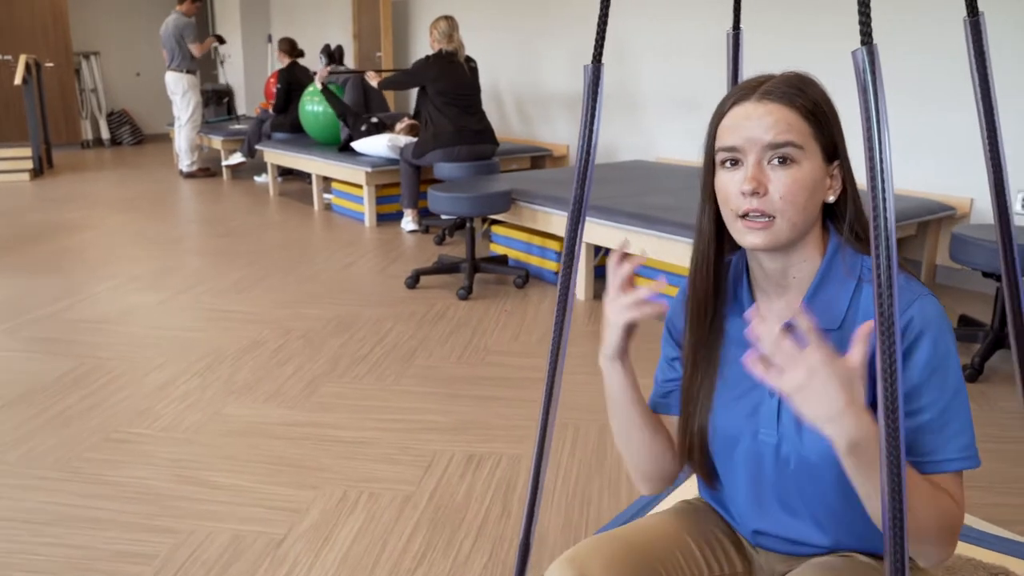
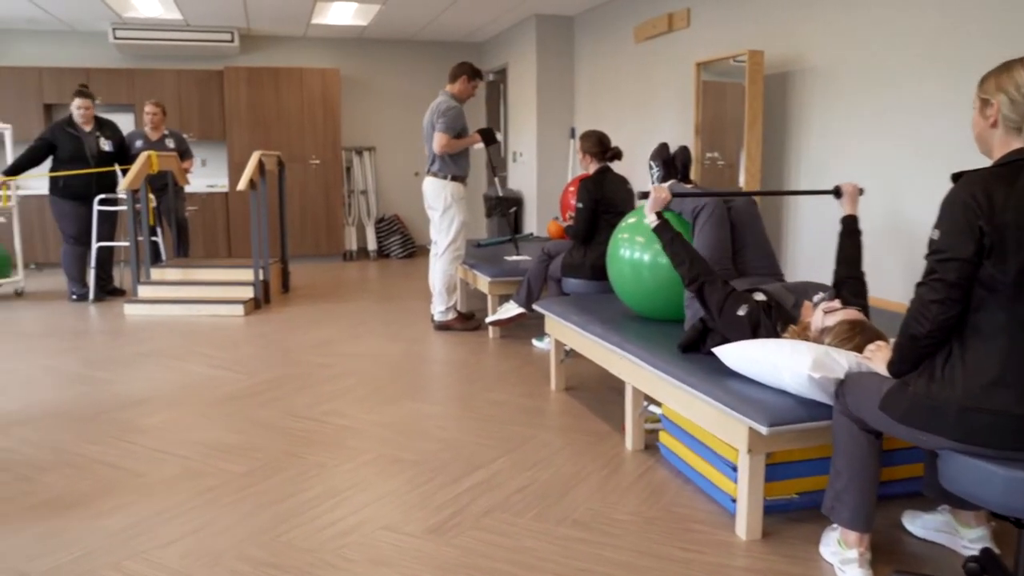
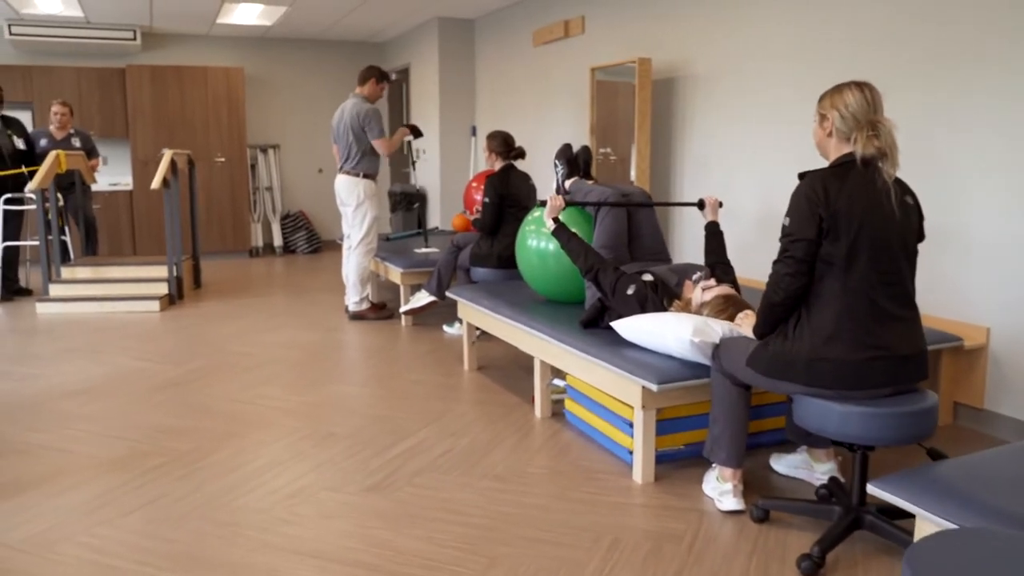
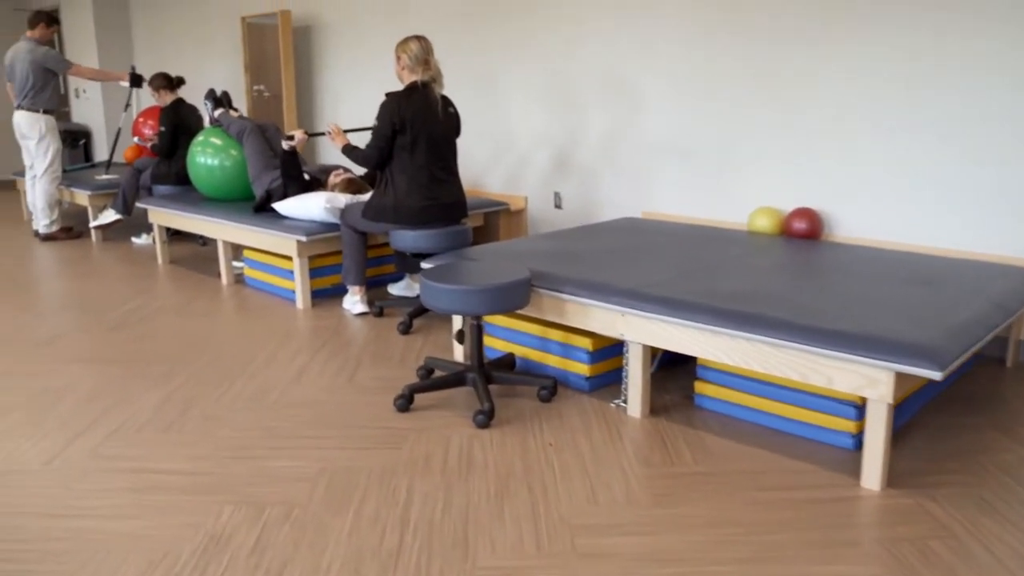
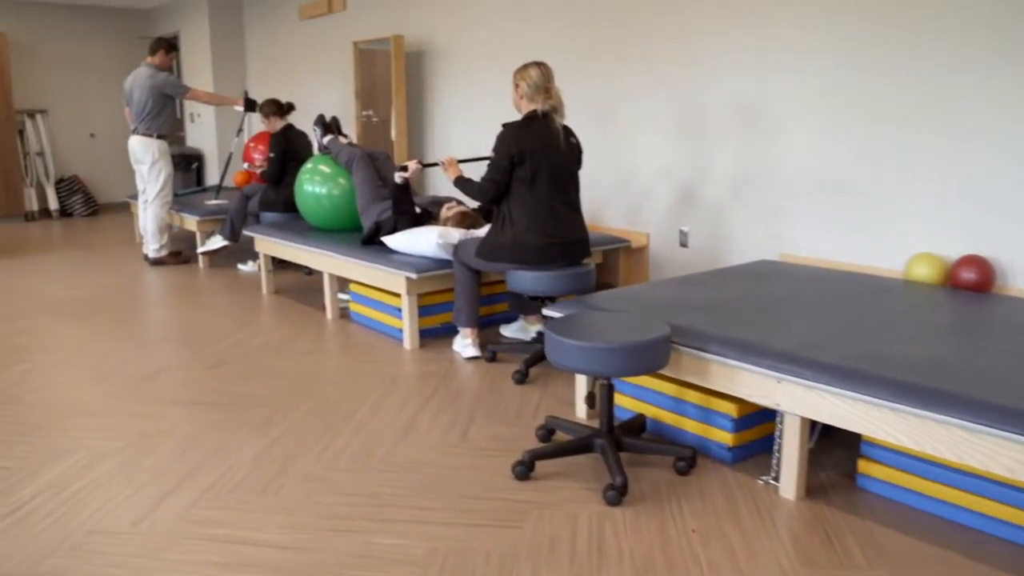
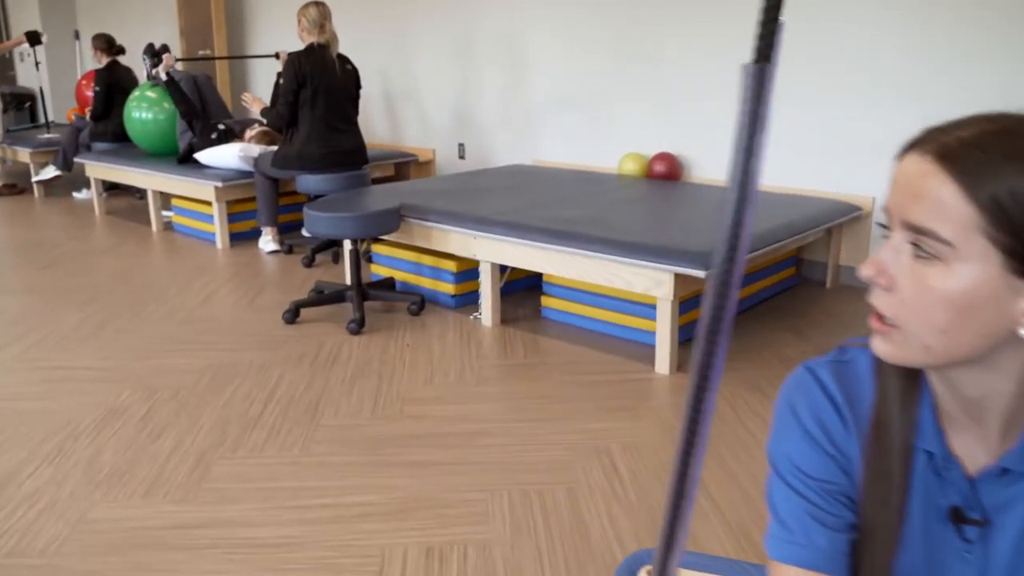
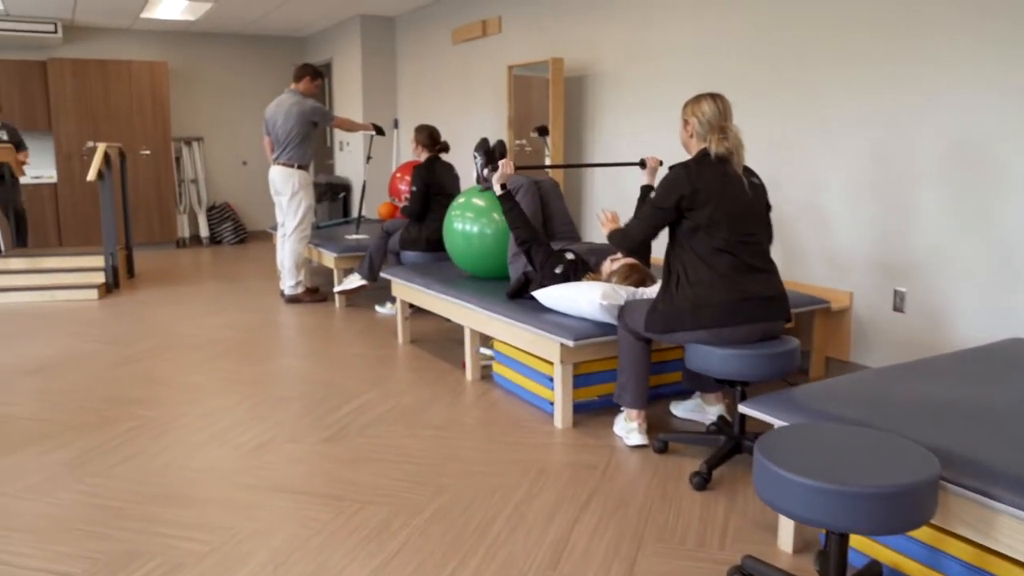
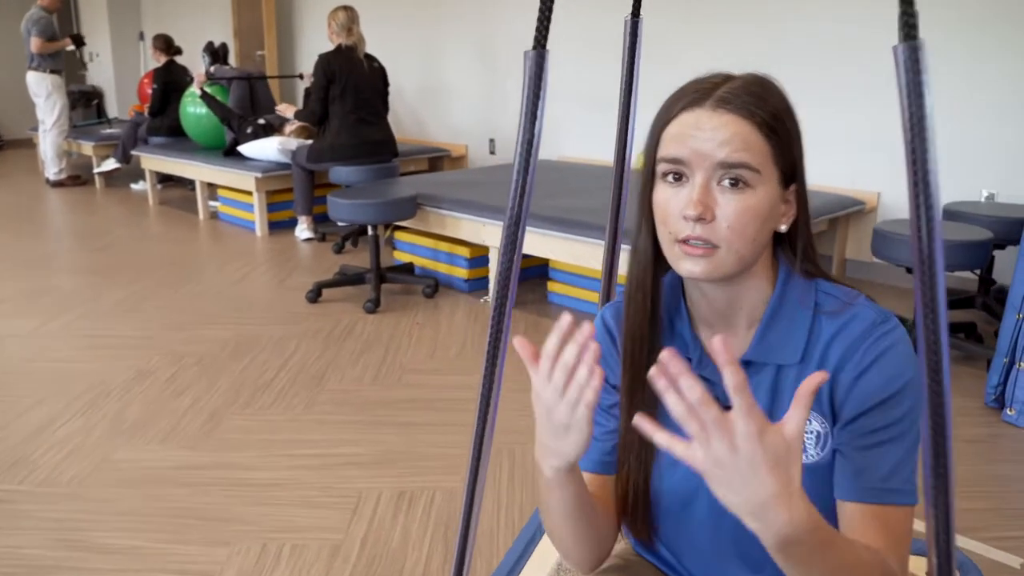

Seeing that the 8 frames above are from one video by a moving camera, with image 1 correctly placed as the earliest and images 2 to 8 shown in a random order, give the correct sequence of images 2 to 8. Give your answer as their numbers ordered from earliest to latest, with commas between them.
8, 6, 4, 5, 7, 3, 2
